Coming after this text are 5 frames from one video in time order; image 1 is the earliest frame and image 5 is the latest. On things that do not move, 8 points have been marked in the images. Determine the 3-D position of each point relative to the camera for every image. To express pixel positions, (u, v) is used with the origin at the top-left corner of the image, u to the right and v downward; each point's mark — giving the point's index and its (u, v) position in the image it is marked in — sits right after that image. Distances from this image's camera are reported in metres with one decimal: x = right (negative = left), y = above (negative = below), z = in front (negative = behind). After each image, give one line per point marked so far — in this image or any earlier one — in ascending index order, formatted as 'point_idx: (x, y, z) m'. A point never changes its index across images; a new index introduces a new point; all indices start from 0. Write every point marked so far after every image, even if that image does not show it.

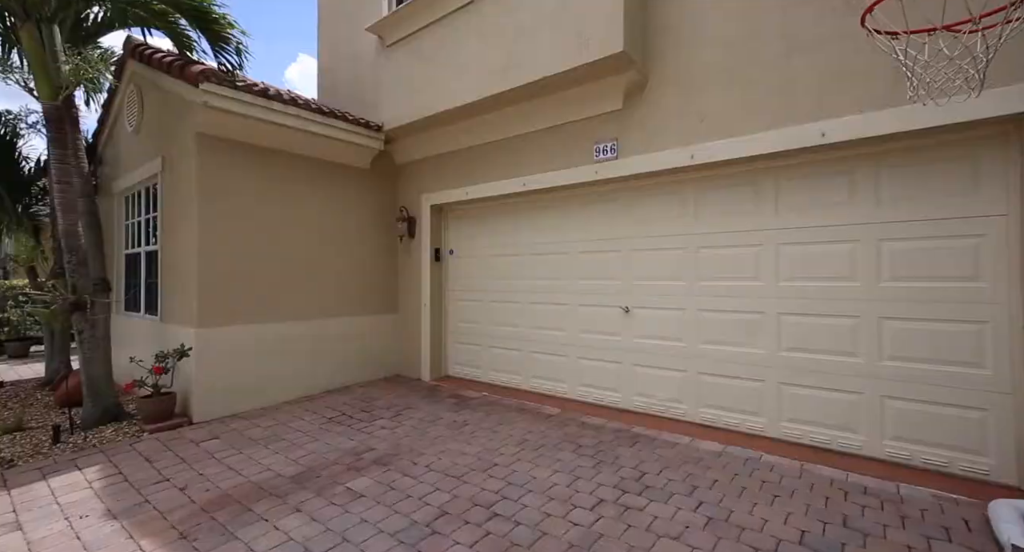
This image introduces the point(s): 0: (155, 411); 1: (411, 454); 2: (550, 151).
0: (-3.7, -1.4, +5.0) m
1: (-0.9, -1.5, +4.2) m
2: (+0.5, +1.5, +5.7) m
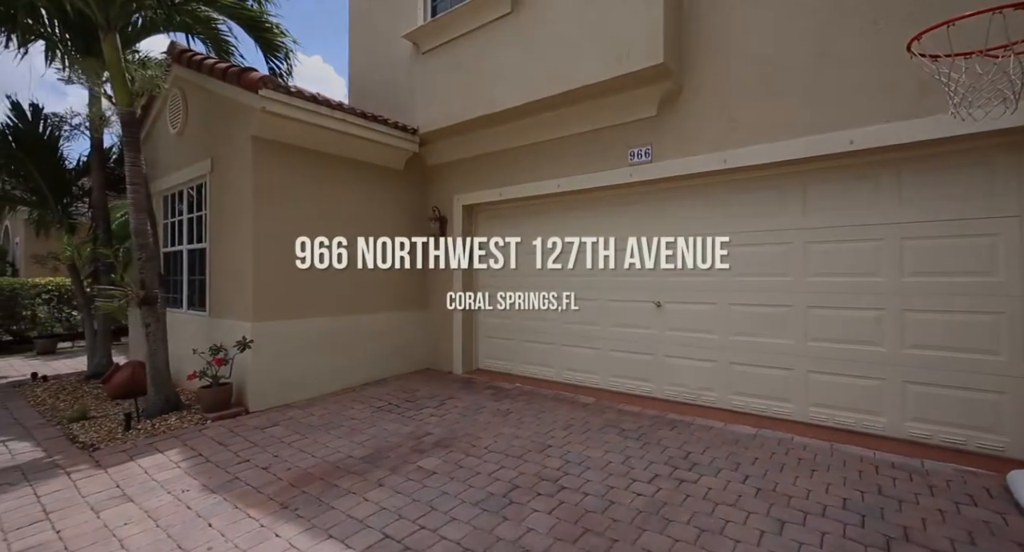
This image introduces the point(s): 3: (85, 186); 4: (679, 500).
0: (-3.3, -1.4, +5.3) m
1: (-0.4, -1.5, +4.5) m
2: (+0.9, +1.5, +6.0) m
3: (-6.9, +1.5, +7.8) m
4: (+1.1, -1.5, +3.3) m
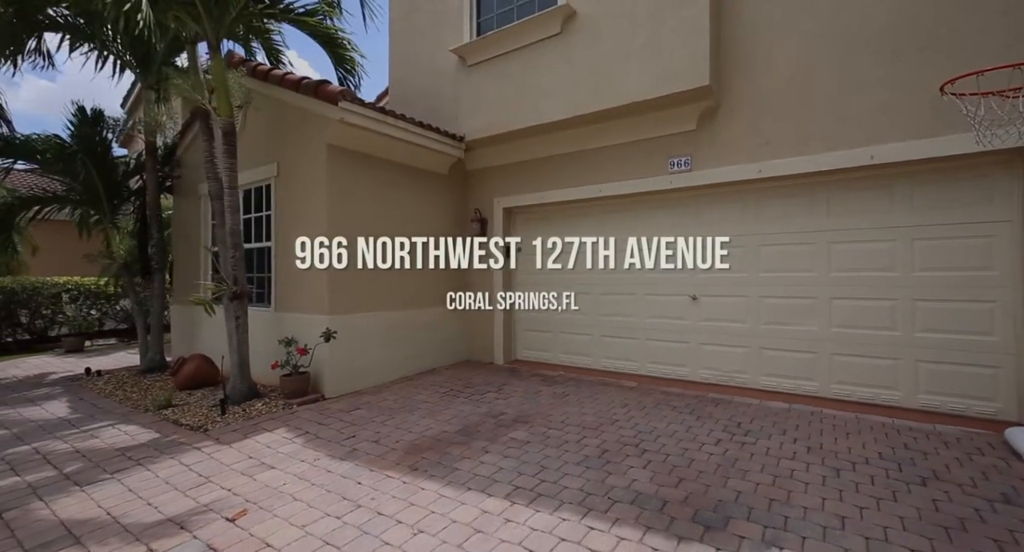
0: (-2.6, -1.3, +5.8) m
1: (+0.3, -1.5, +5.1) m
2: (+1.6, +1.6, +6.6) m
3: (-6.4, +1.5, +8.1) m
4: (+1.9, -1.5, +3.9) m
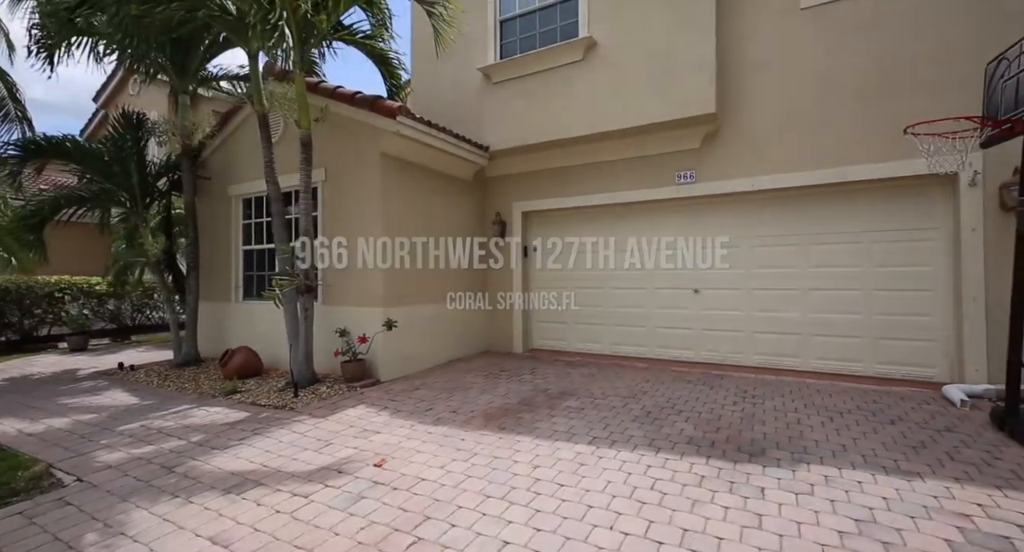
0: (-2.1, -1.3, +6.4) m
1: (+0.9, -1.4, +6.0) m
2: (+1.9, +1.6, +7.7) m
3: (-6.1, +1.5, +8.4) m
4: (+2.6, -1.4, +5.0) m
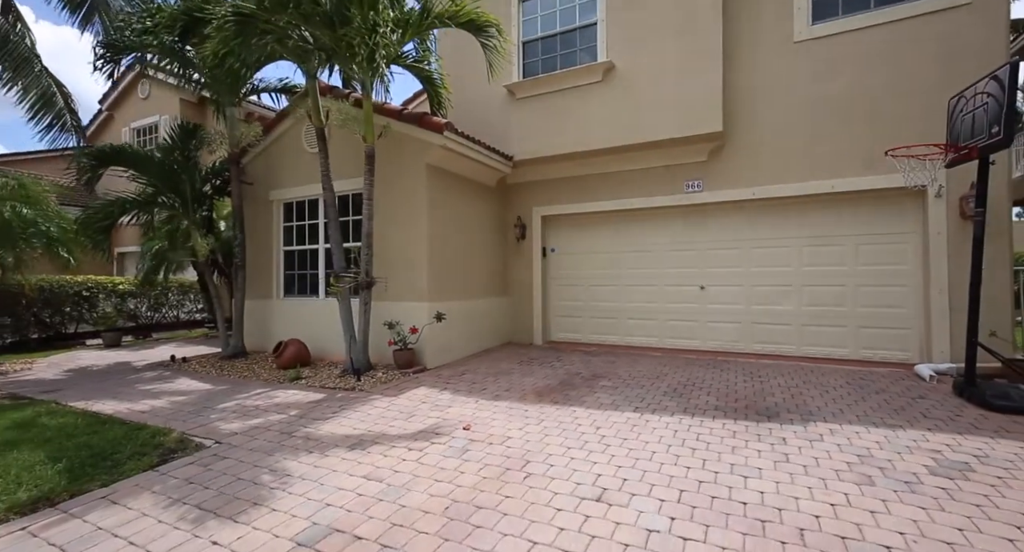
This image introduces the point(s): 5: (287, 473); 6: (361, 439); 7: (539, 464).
0: (-1.6, -1.2, +7.1) m
1: (+1.4, -1.4, +6.9) m
2: (+2.4, +1.6, +8.6) m
3: (-5.7, +1.6, +9.0) m
4: (+3.1, -1.4, +5.9) m
5: (-1.7, -1.5, +3.6) m
6: (-1.4, -1.5, +4.4) m
7: (+0.2, -1.5, +3.8) m
